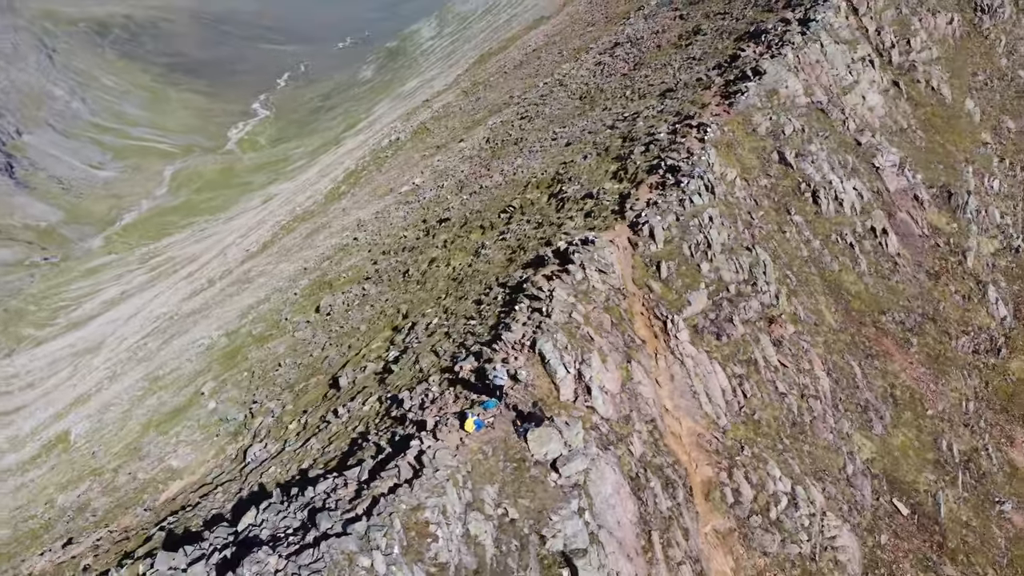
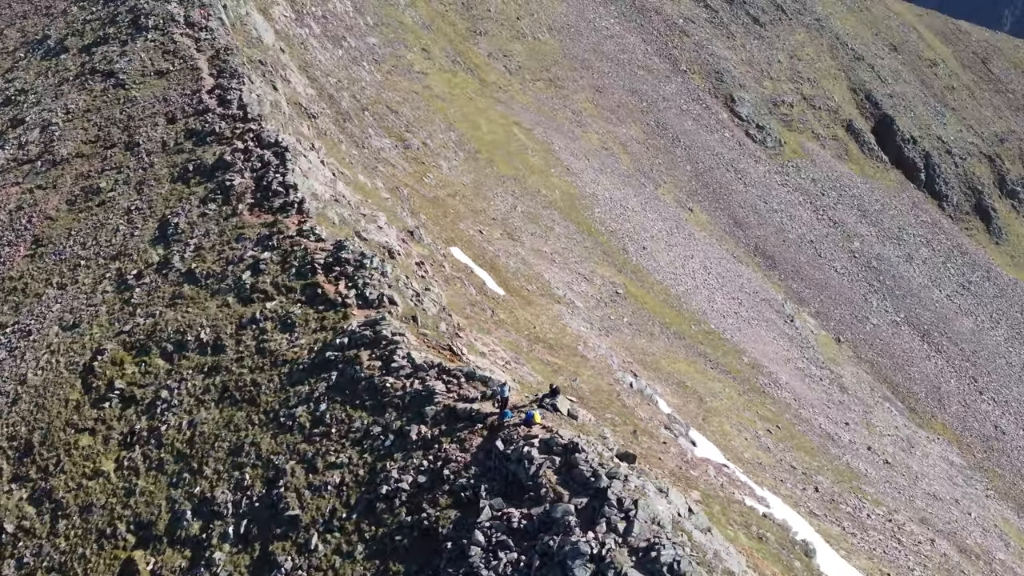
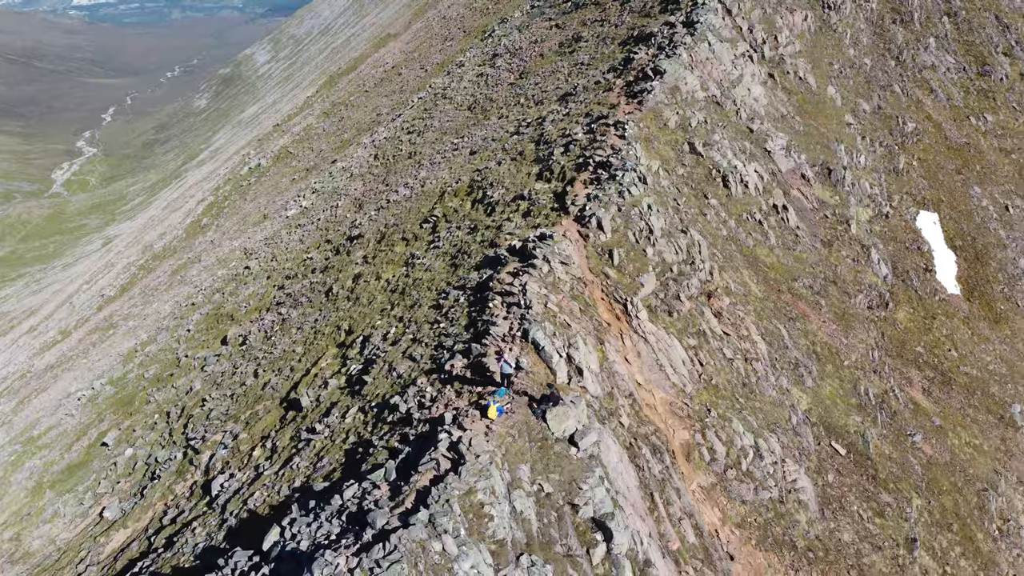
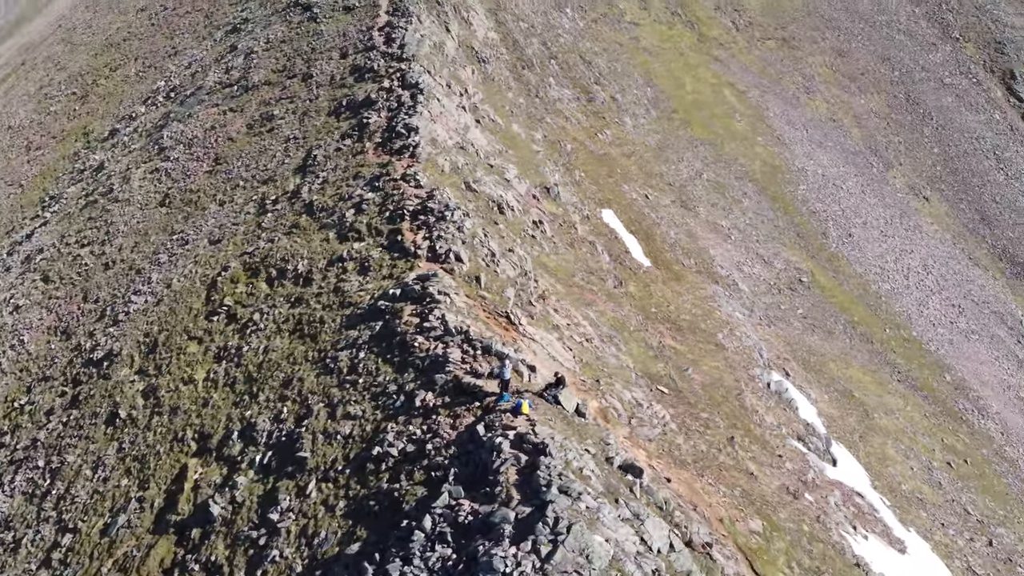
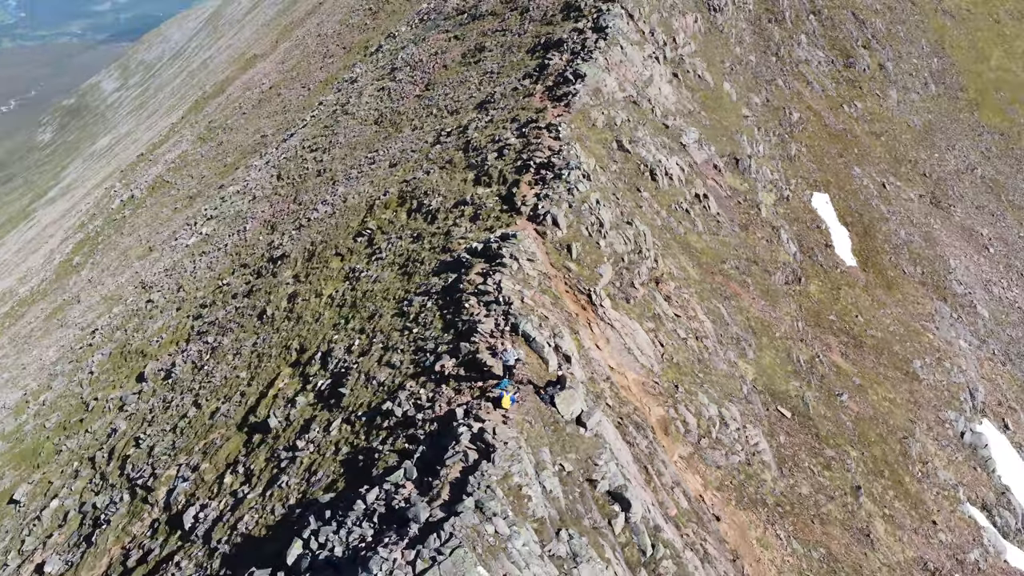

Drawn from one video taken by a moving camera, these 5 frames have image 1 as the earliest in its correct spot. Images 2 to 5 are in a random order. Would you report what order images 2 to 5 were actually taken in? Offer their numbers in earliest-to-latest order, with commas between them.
3, 5, 4, 2
